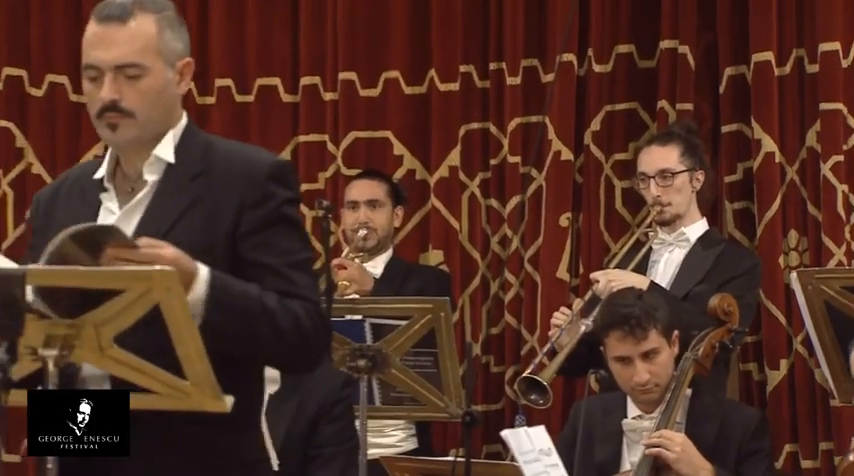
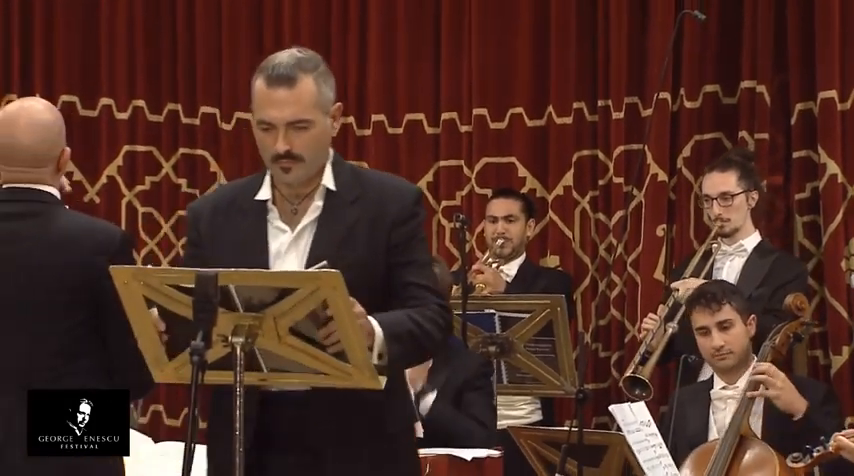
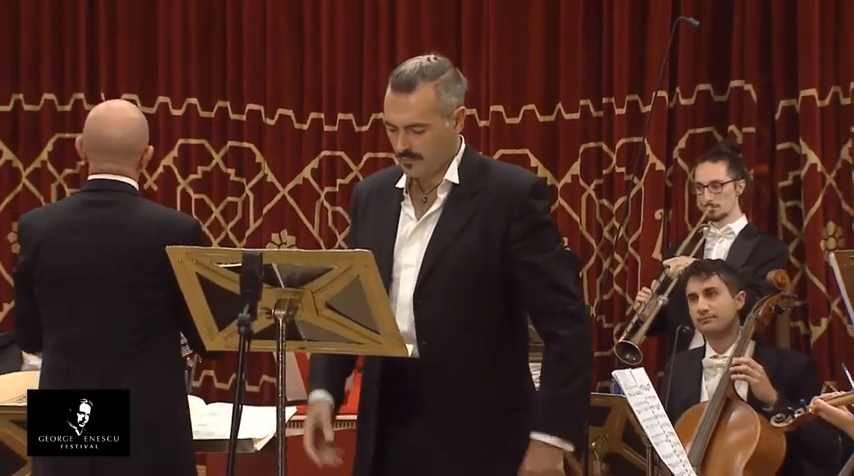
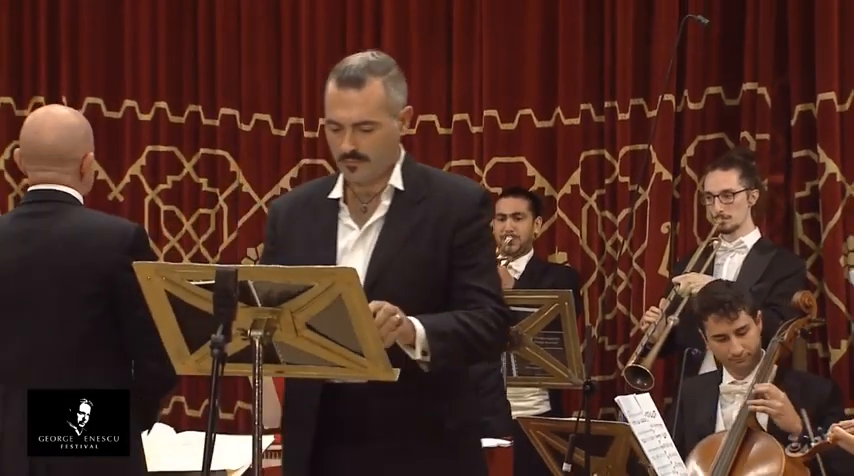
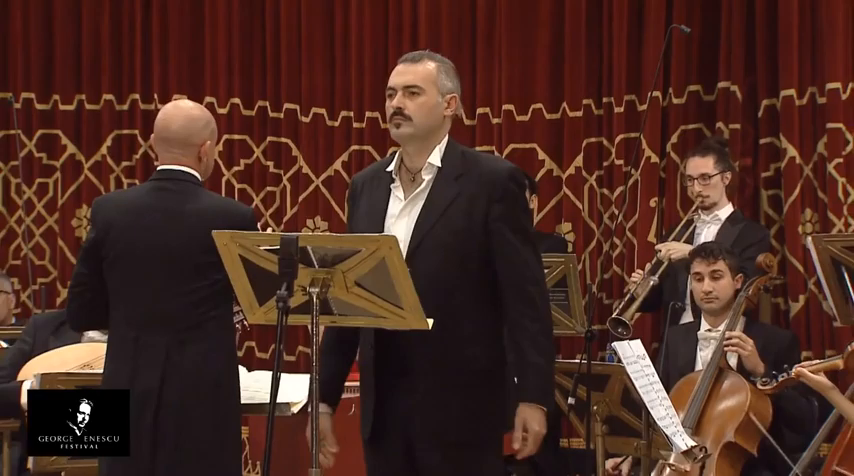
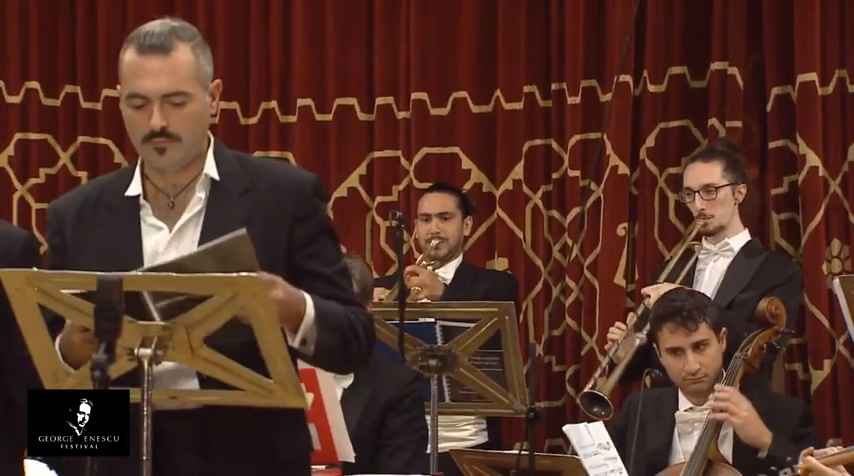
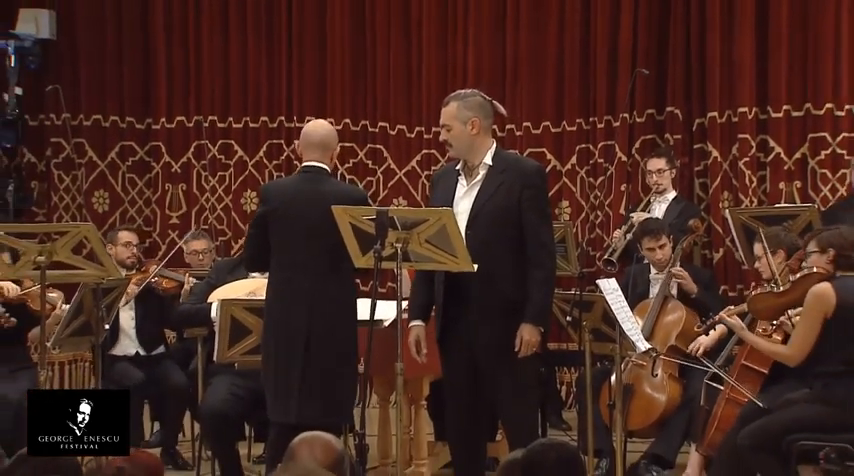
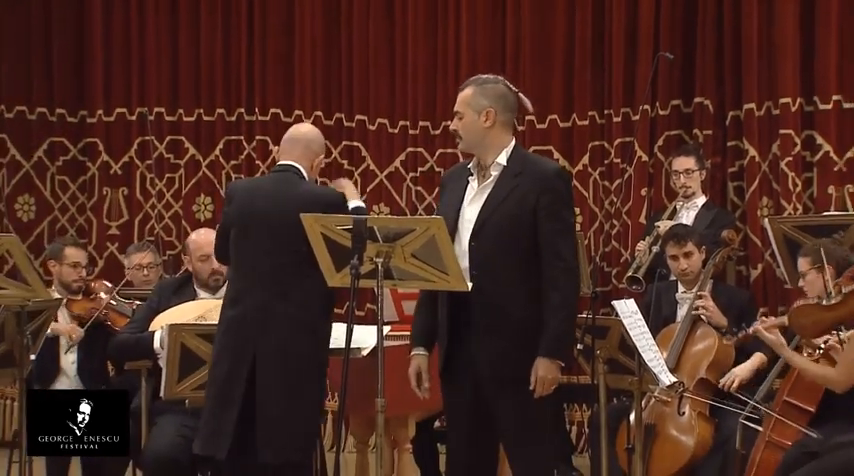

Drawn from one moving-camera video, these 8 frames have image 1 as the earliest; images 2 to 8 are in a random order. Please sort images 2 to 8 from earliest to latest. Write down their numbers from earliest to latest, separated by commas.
6, 2, 4, 3, 5, 8, 7
